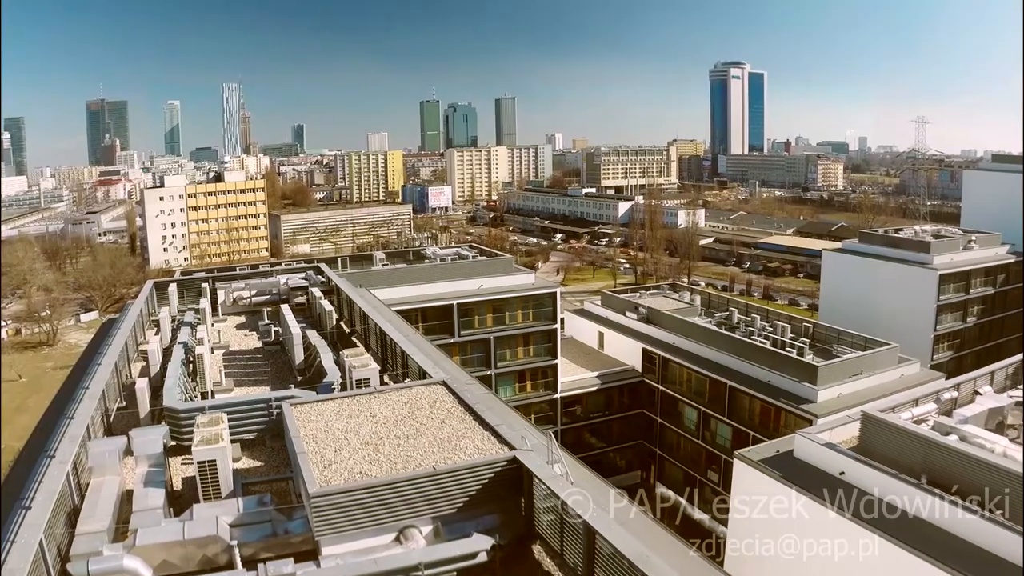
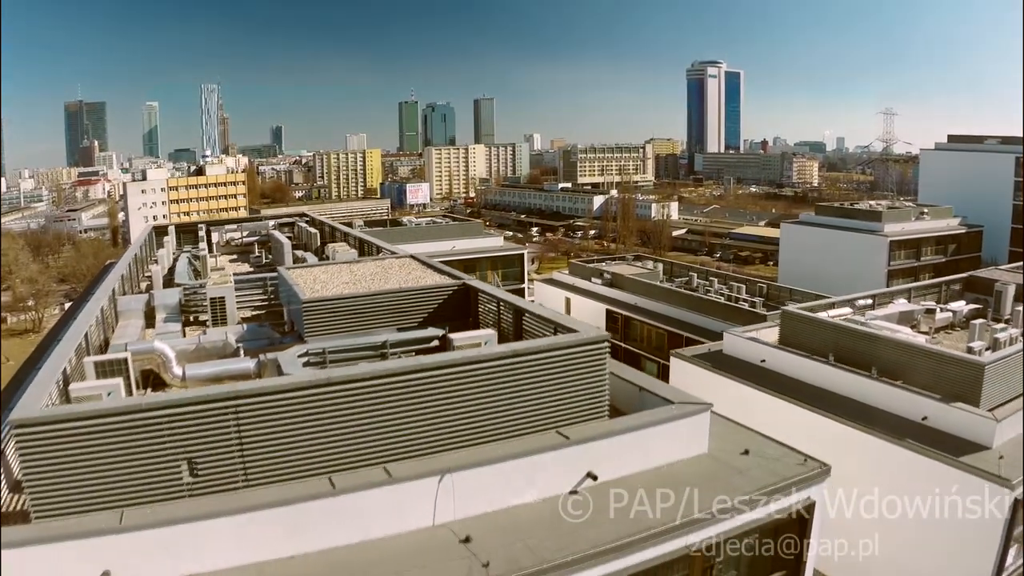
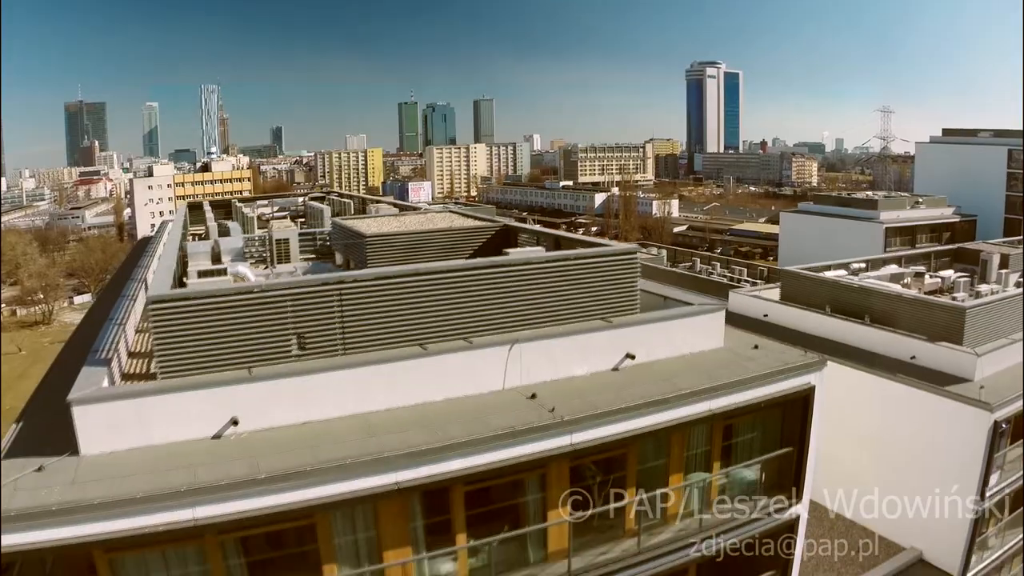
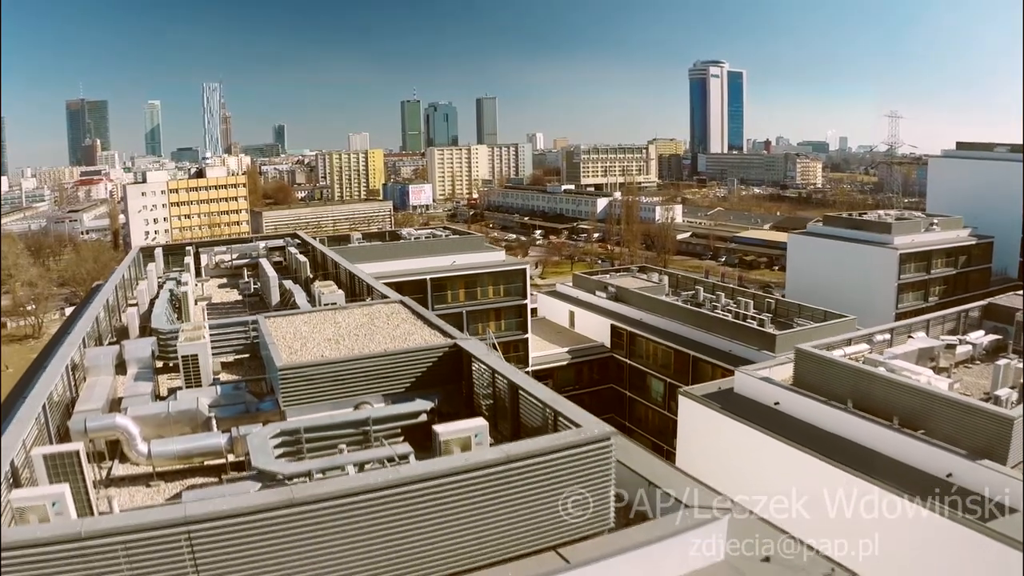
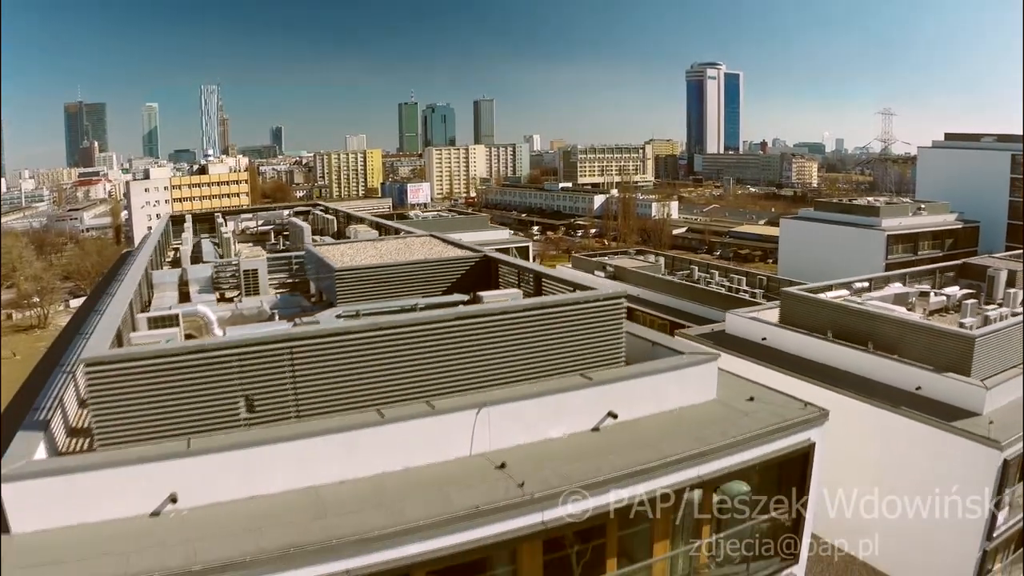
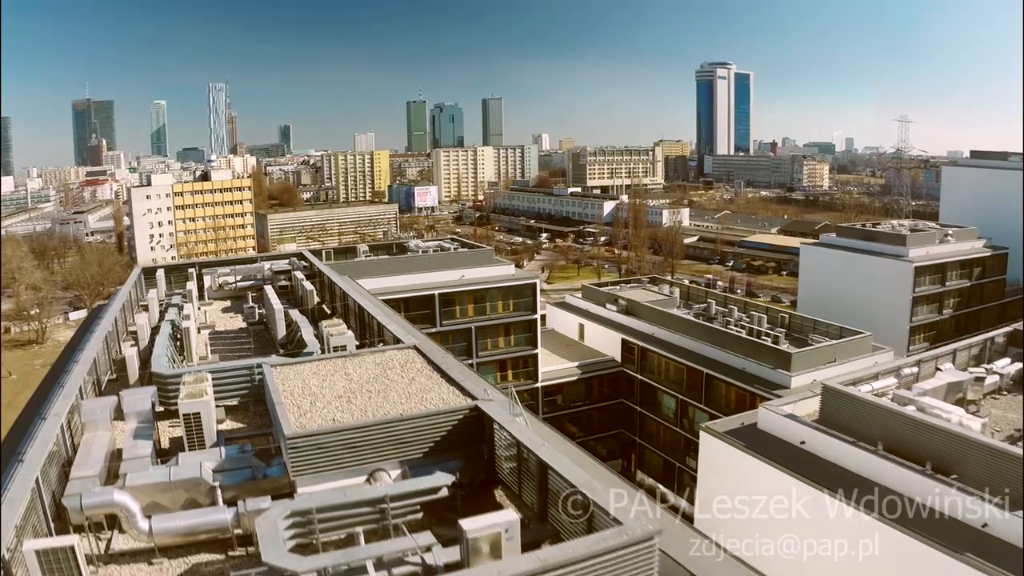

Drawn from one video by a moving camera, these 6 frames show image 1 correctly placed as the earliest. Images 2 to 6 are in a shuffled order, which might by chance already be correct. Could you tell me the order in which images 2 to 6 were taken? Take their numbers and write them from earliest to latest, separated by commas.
6, 4, 2, 5, 3
